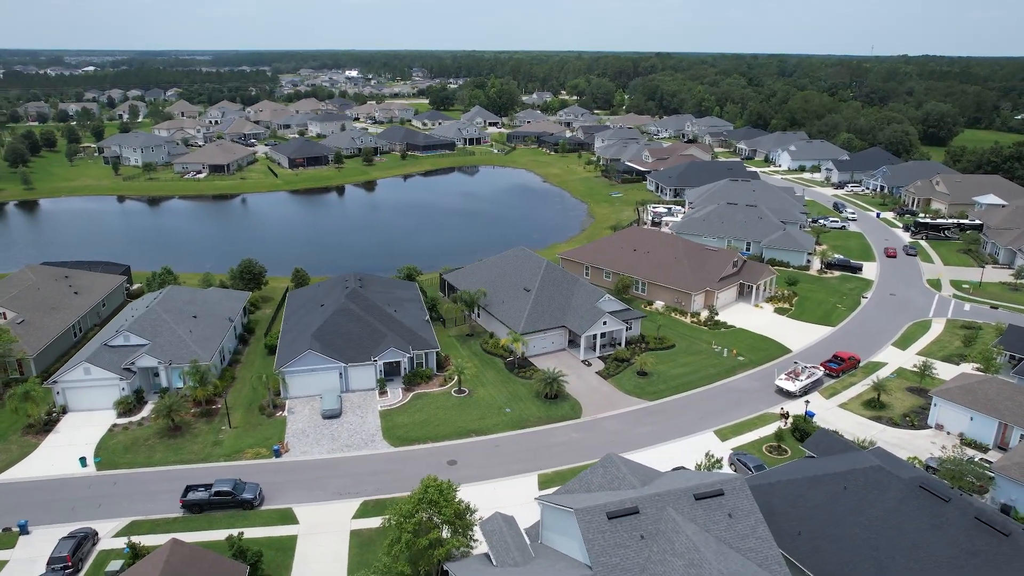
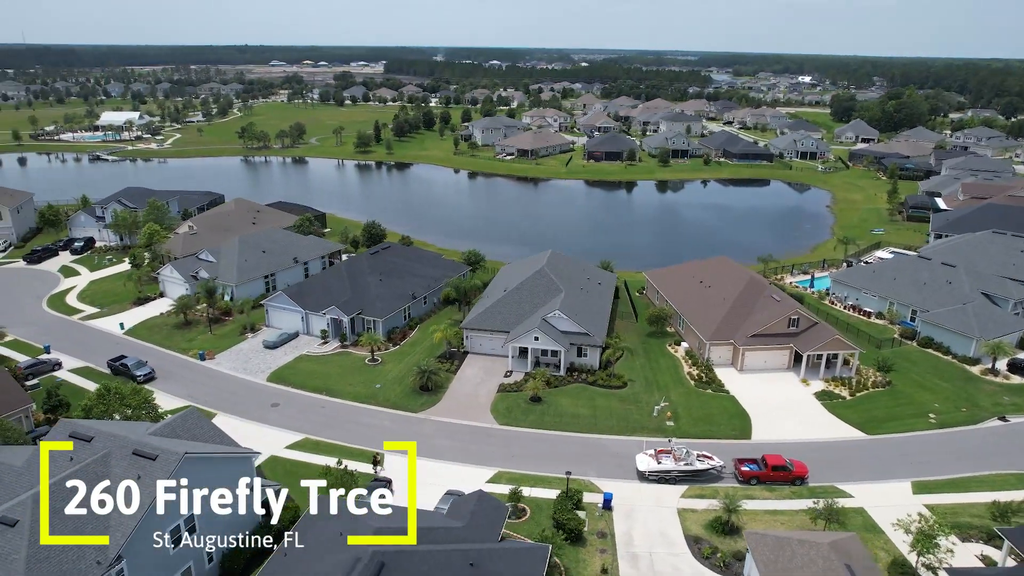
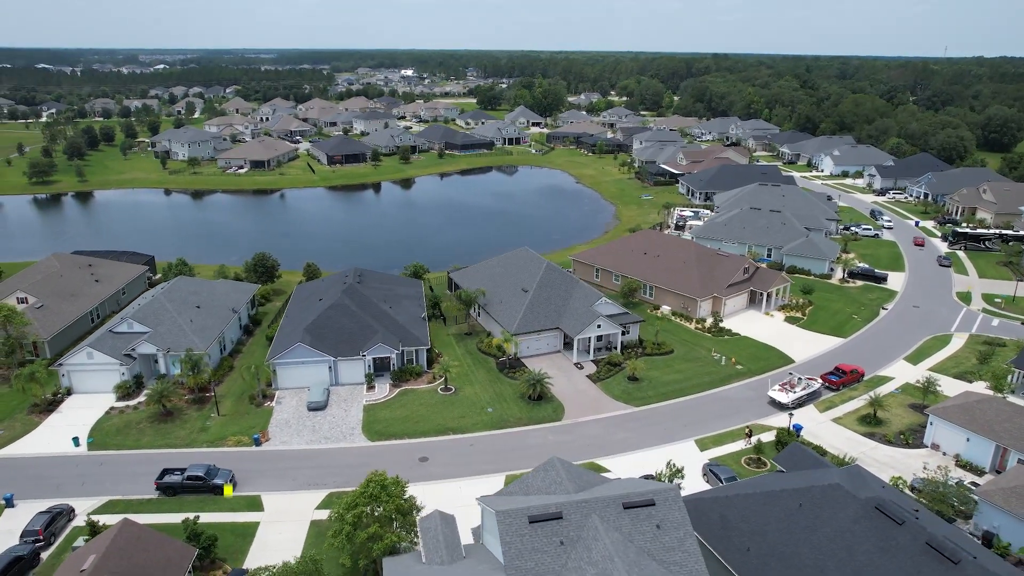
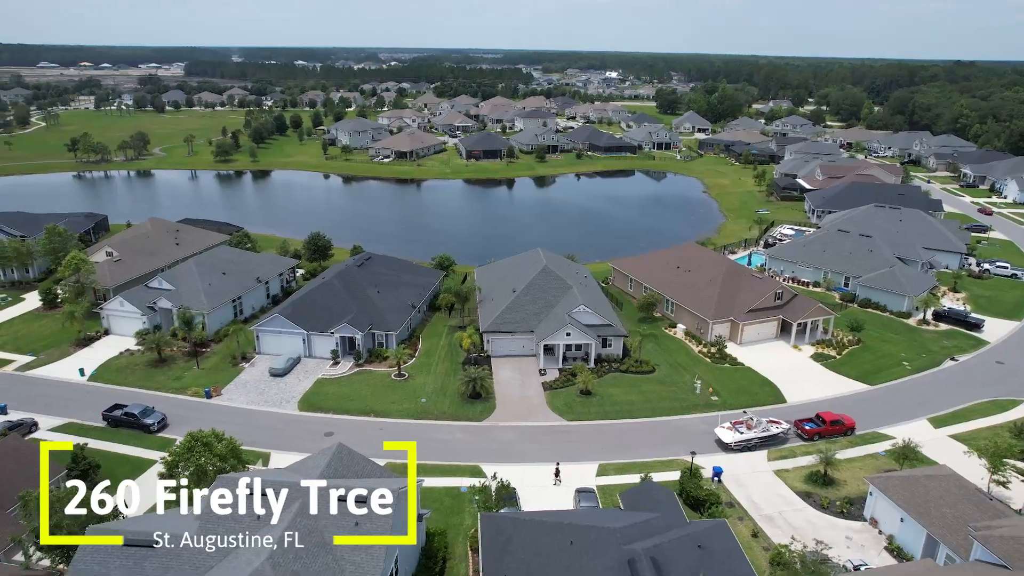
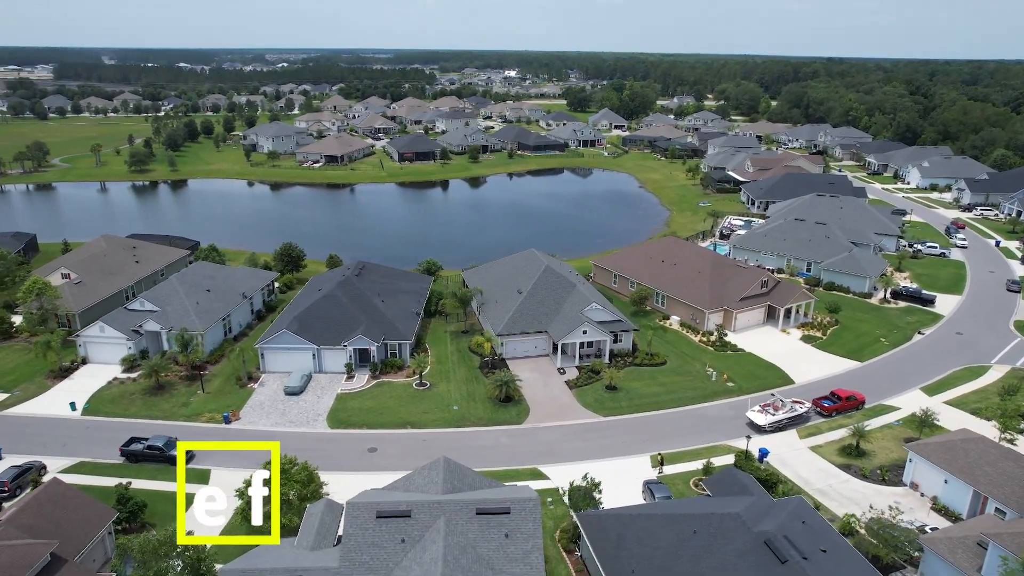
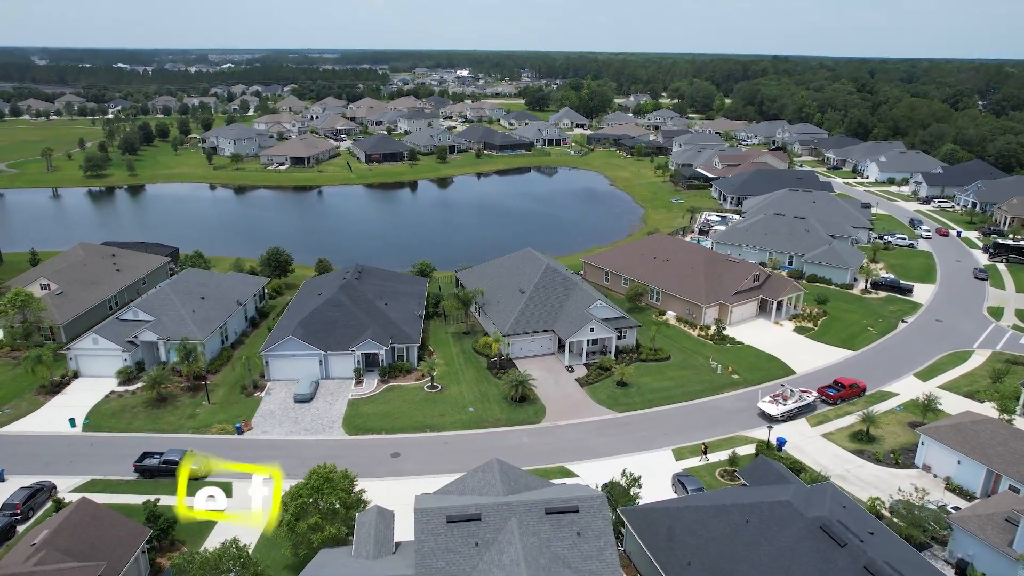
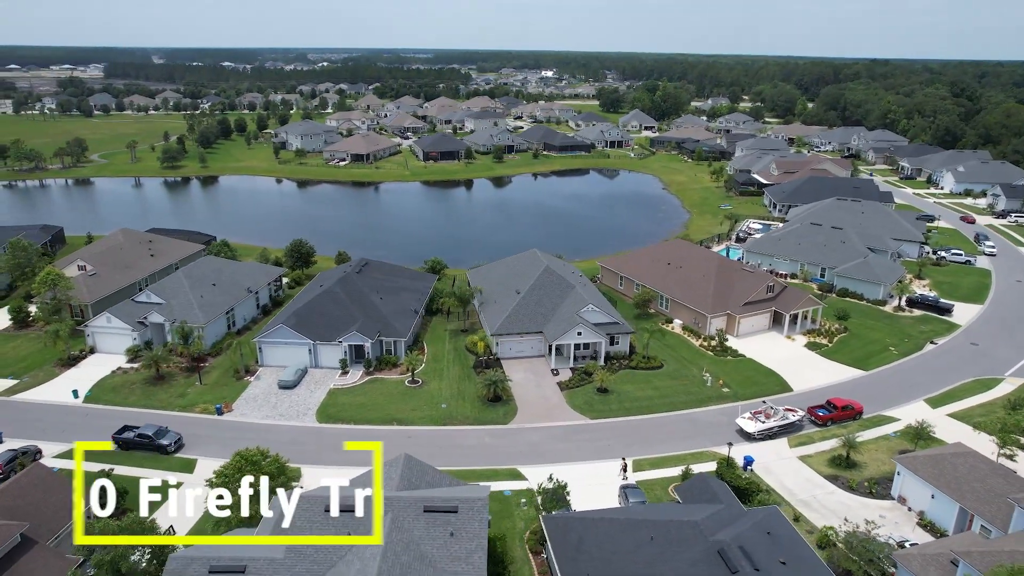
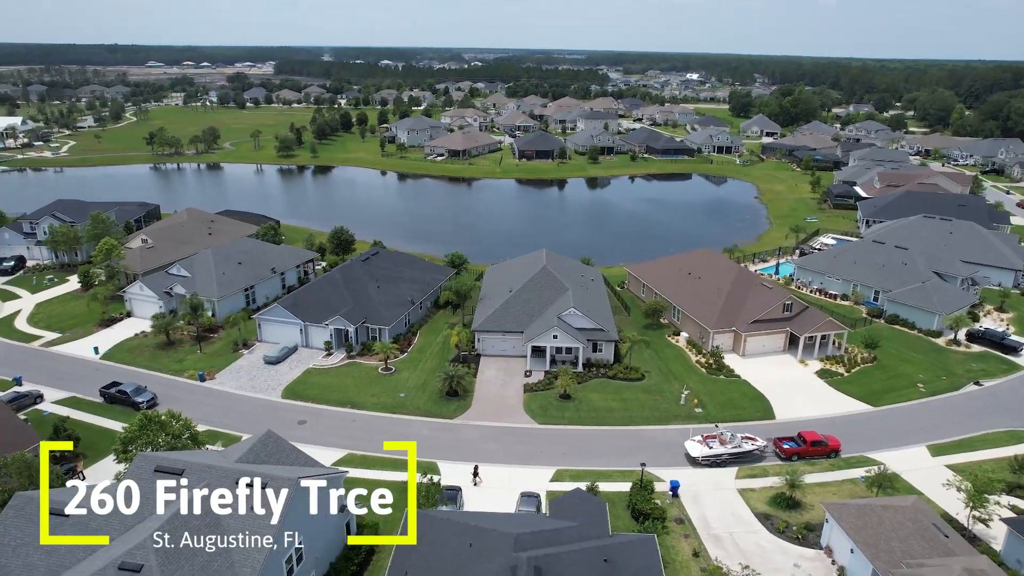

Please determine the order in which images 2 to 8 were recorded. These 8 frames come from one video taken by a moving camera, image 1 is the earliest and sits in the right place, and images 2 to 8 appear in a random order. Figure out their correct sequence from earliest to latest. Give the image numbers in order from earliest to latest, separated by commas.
3, 6, 5, 7, 4, 8, 2
